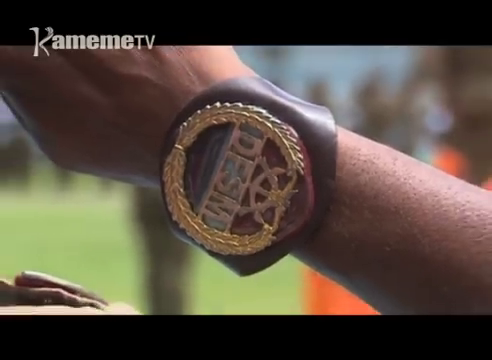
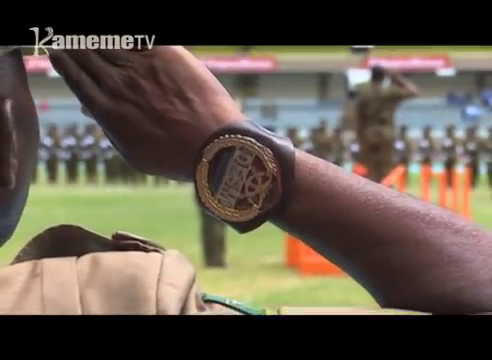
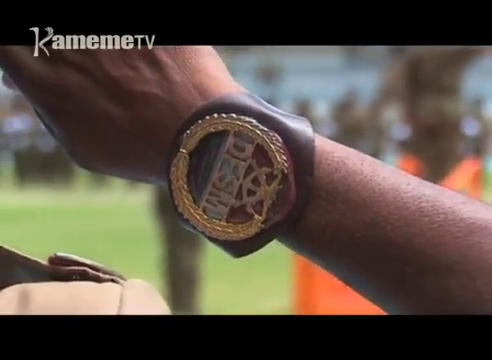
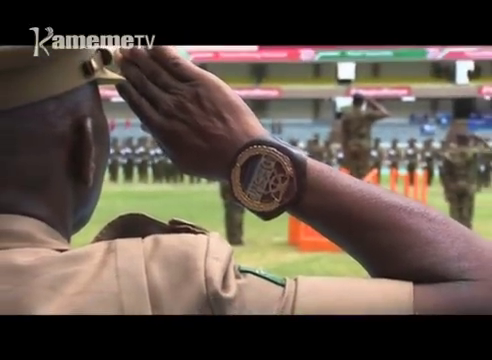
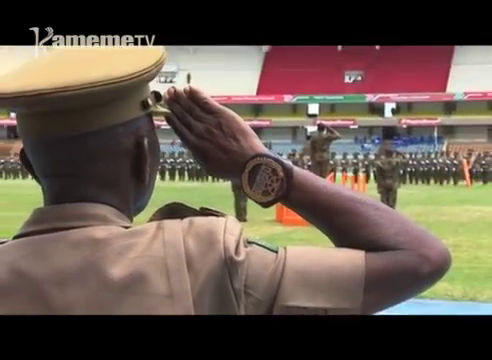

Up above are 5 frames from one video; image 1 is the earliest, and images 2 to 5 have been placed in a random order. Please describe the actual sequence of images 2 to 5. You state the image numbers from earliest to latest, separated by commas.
3, 2, 4, 5
